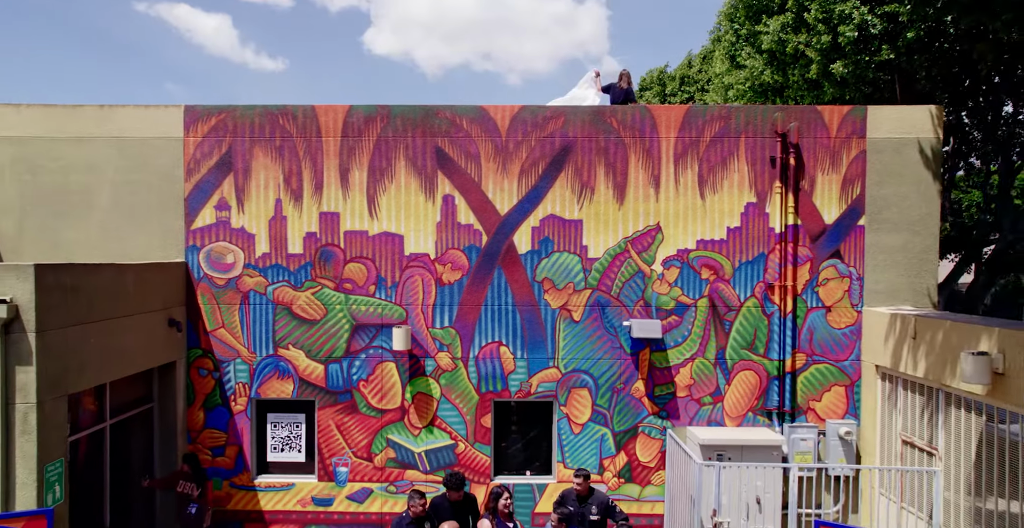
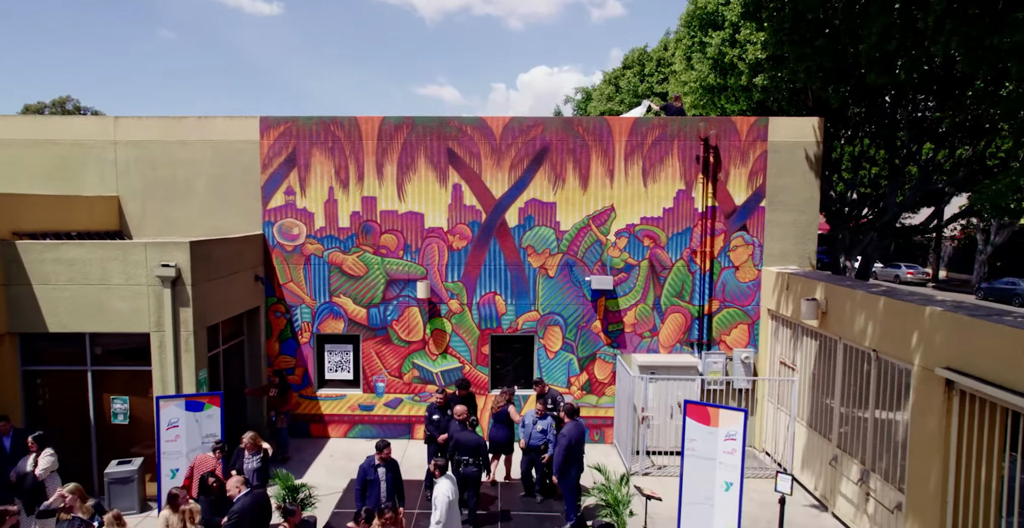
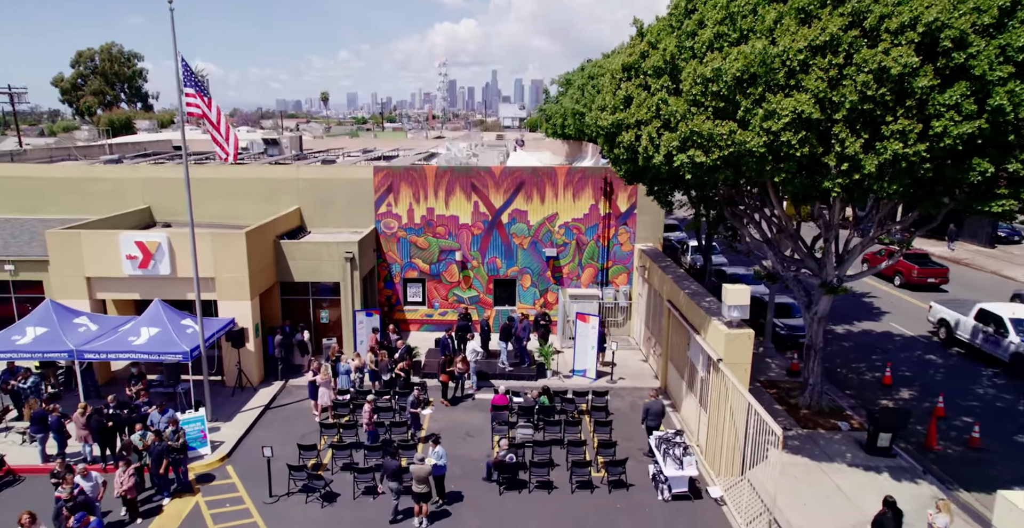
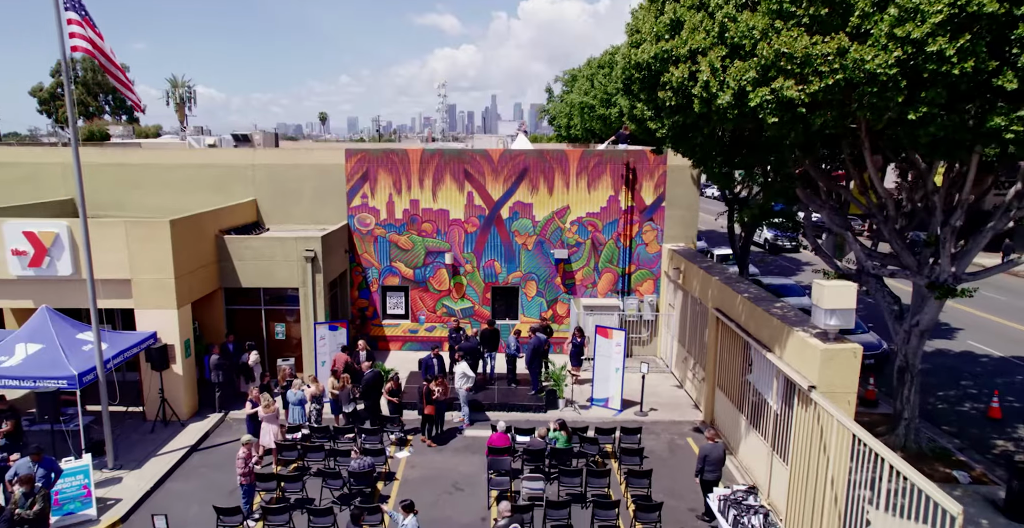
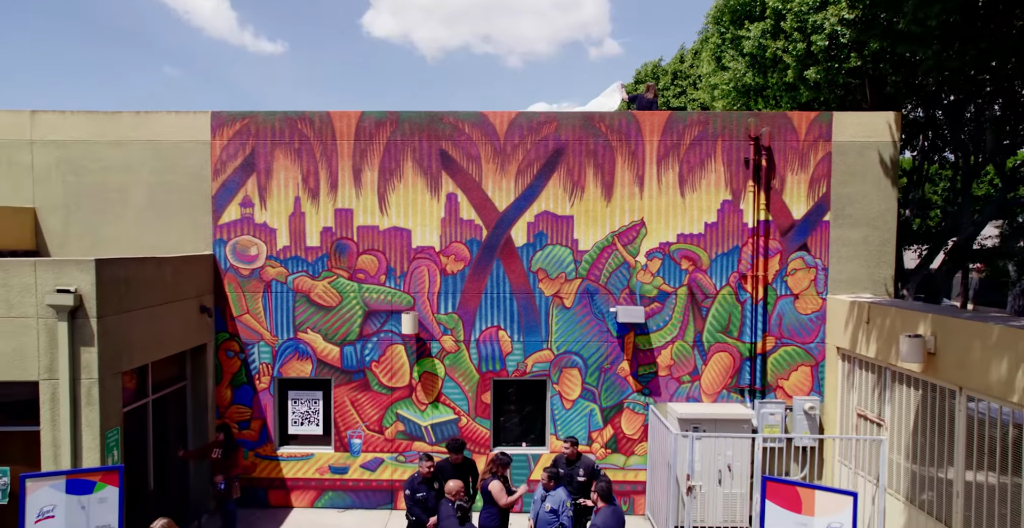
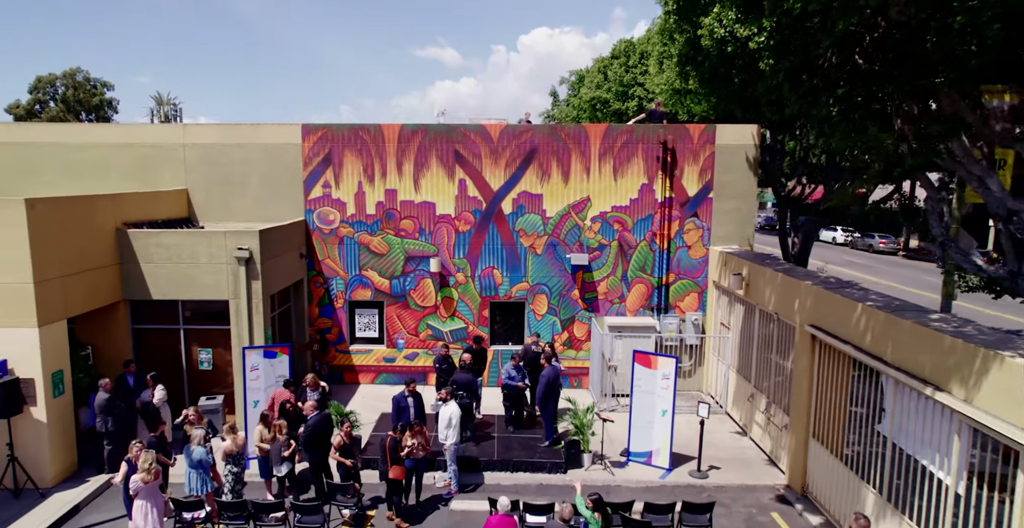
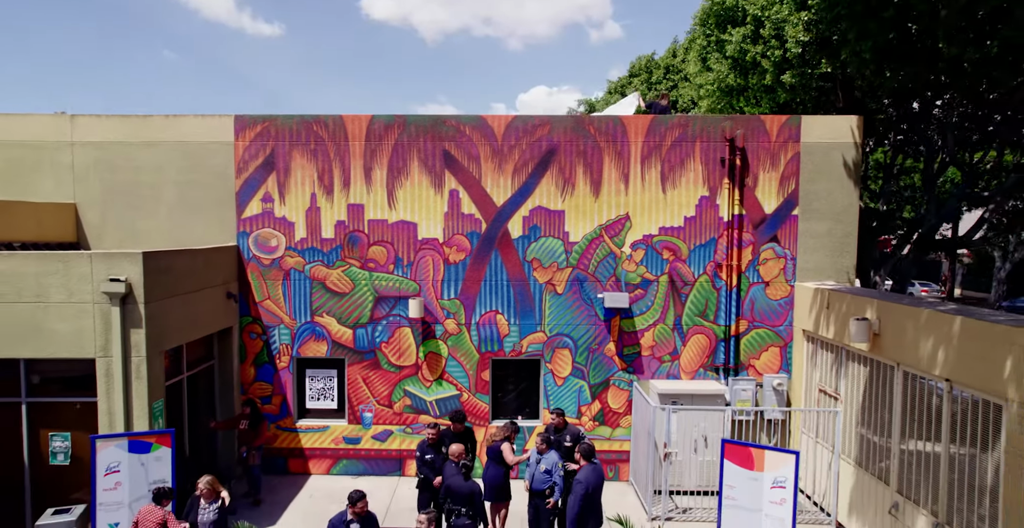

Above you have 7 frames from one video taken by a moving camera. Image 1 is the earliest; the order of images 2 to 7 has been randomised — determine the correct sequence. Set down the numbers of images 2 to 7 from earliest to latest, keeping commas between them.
5, 7, 2, 6, 4, 3
